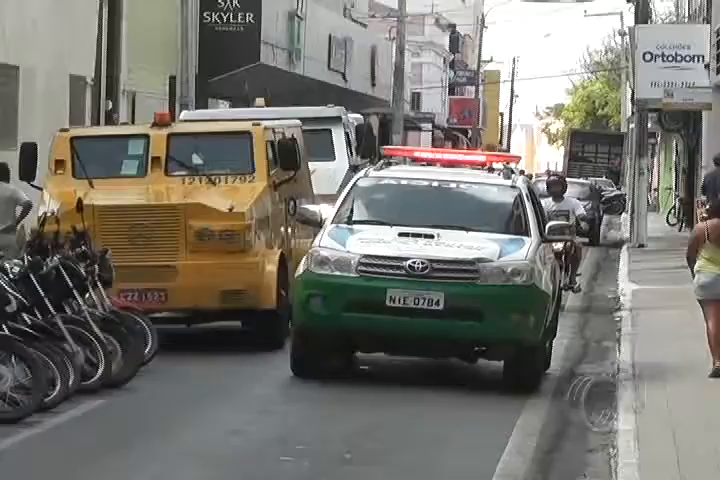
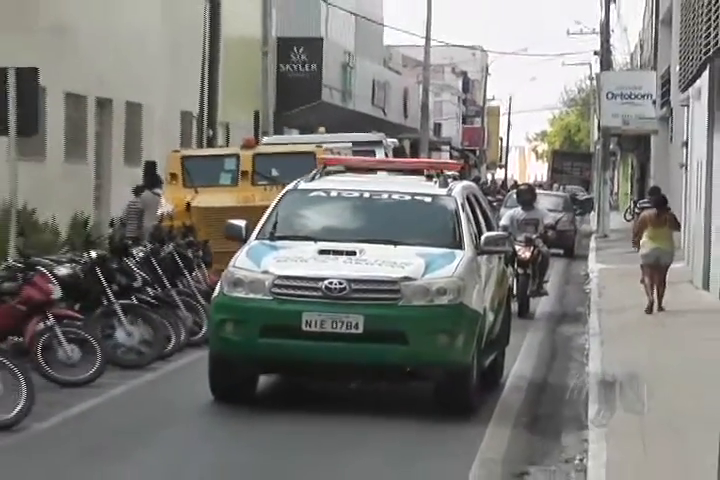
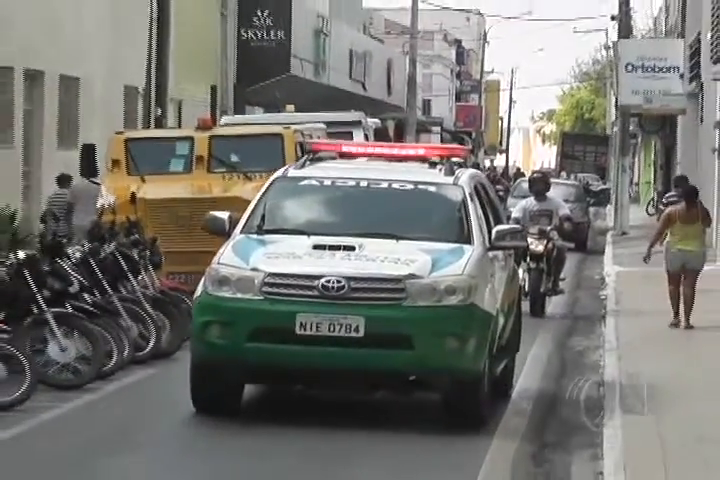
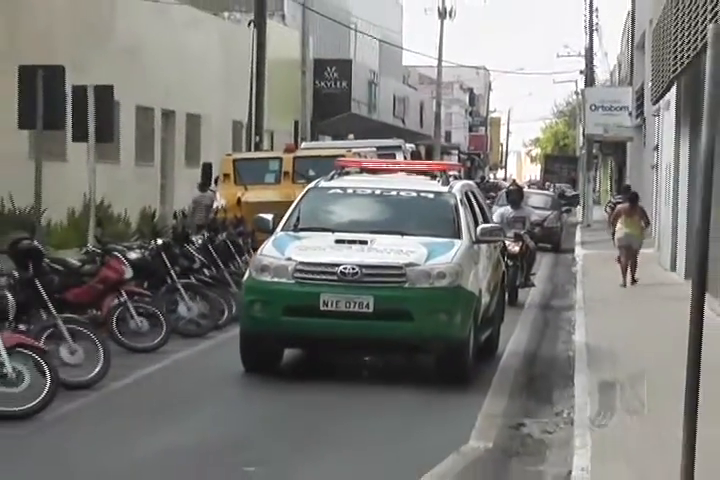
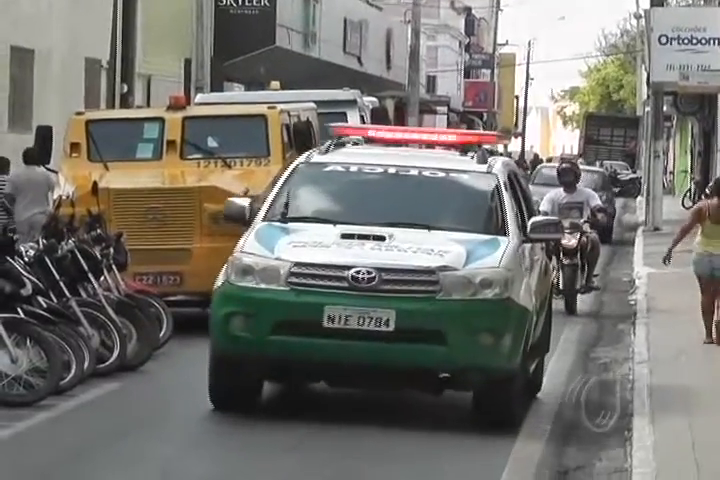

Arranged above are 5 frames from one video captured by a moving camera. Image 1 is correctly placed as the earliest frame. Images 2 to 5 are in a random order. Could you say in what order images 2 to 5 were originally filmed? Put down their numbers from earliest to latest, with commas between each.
5, 3, 2, 4
